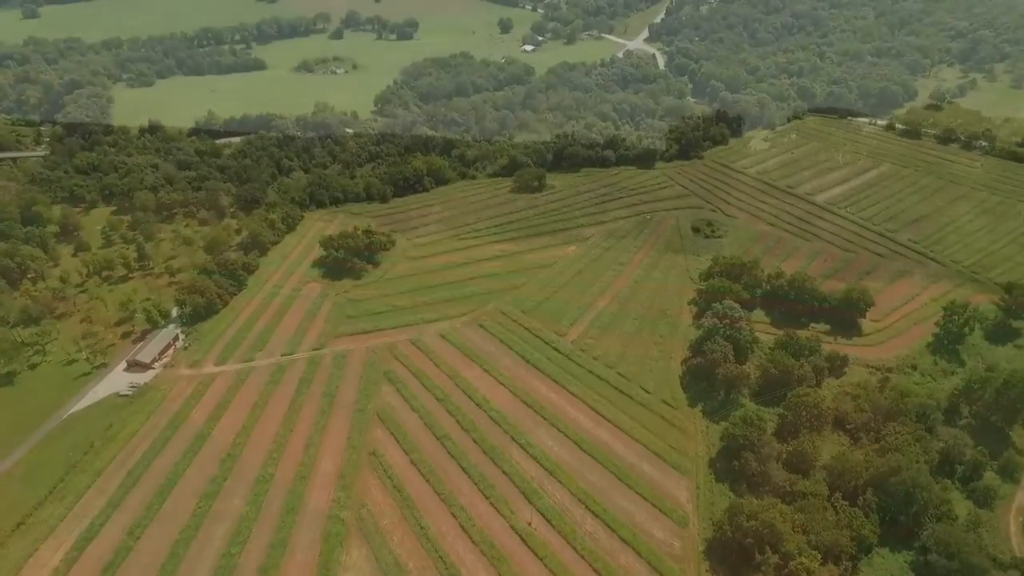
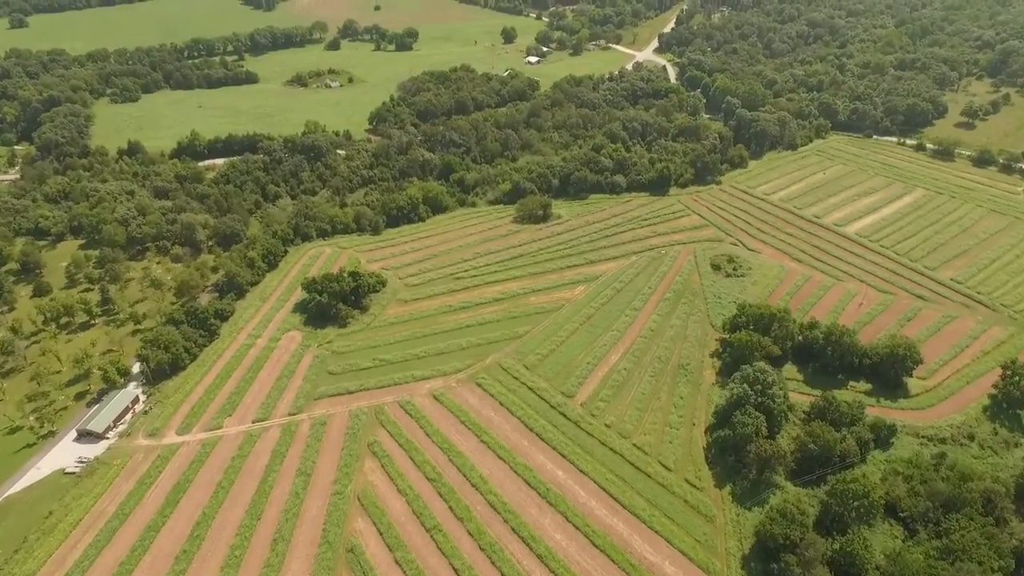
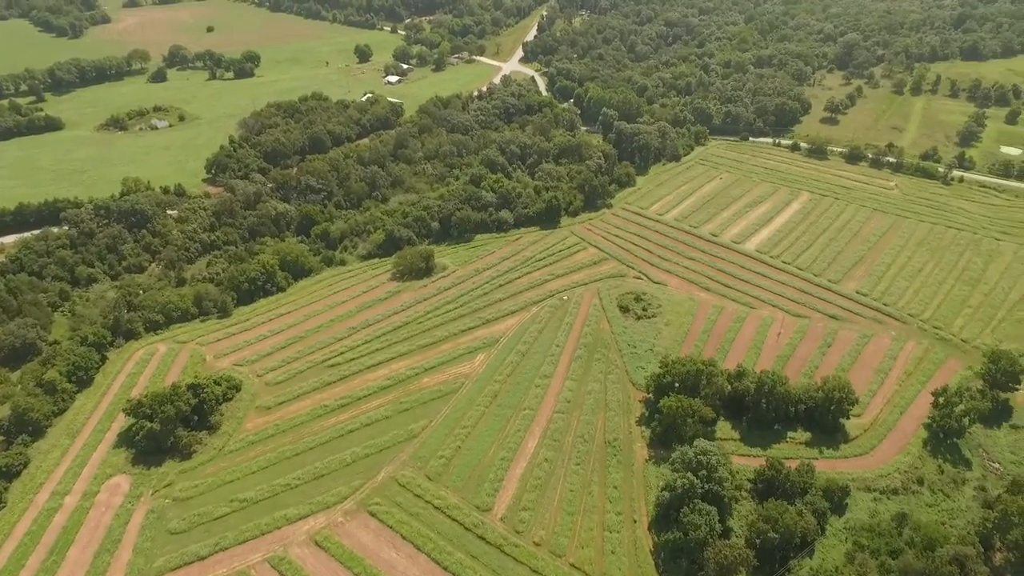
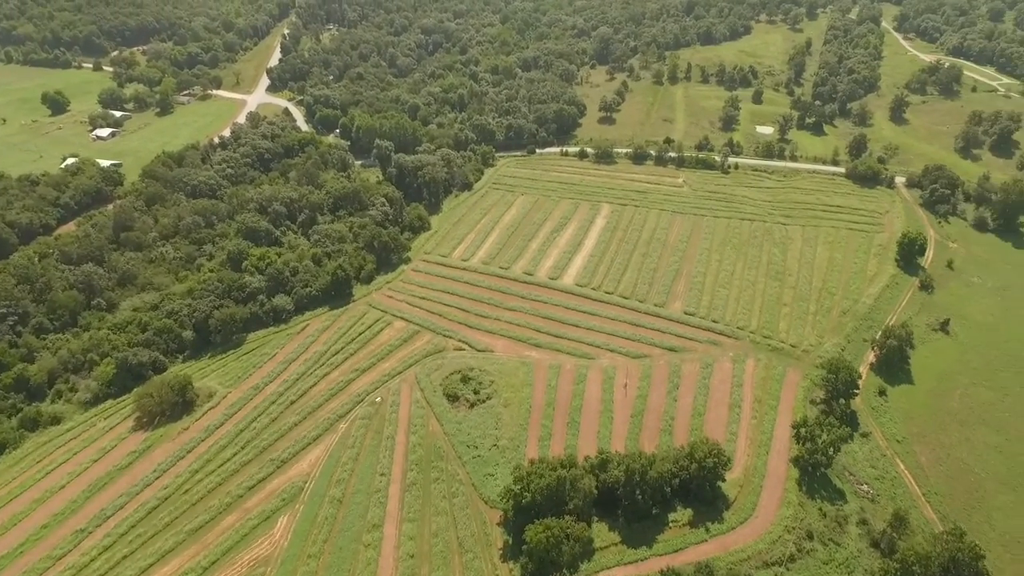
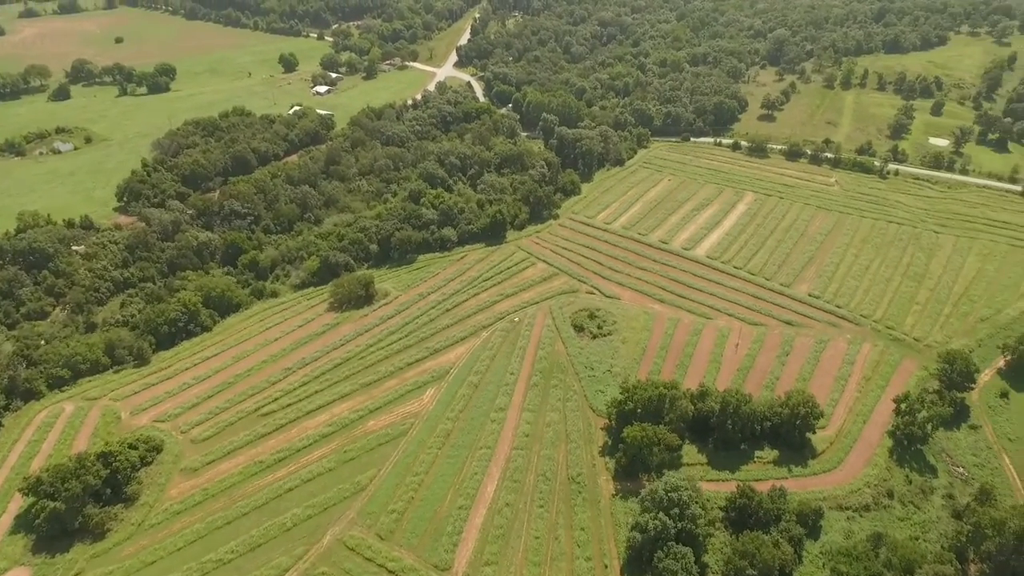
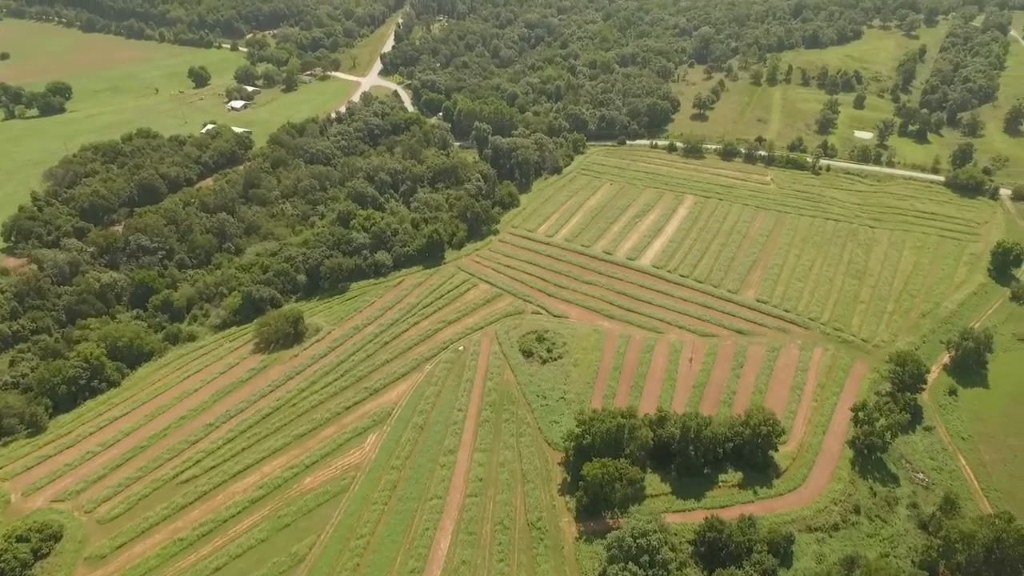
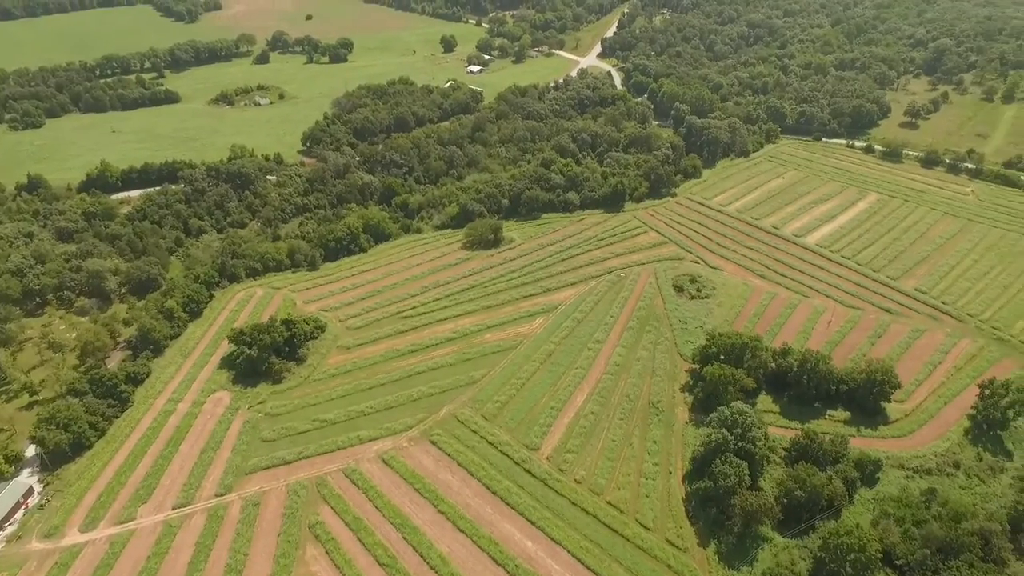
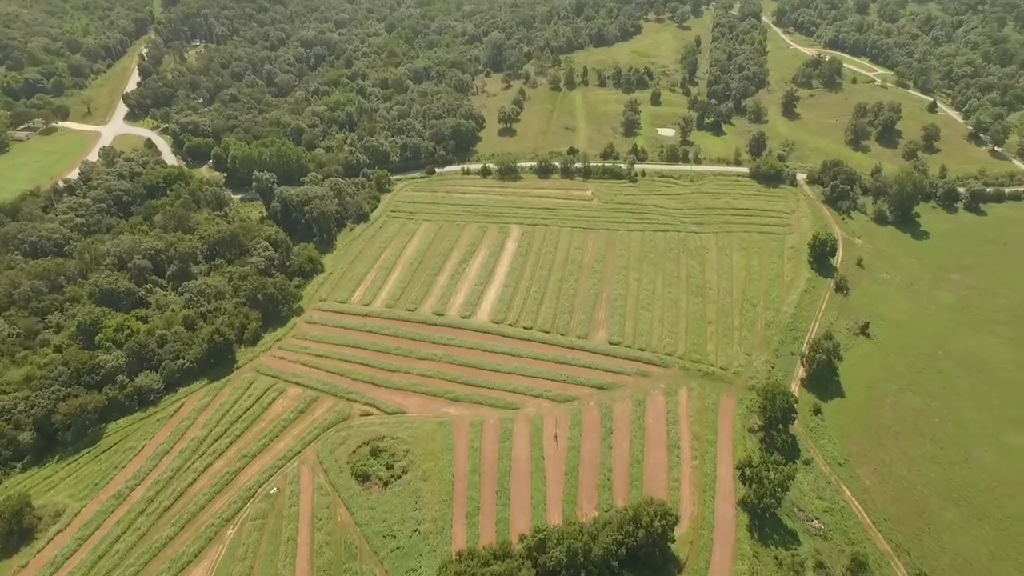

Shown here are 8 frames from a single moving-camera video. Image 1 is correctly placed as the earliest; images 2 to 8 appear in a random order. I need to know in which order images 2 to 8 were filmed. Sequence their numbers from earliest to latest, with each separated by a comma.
2, 7, 3, 5, 6, 4, 8
